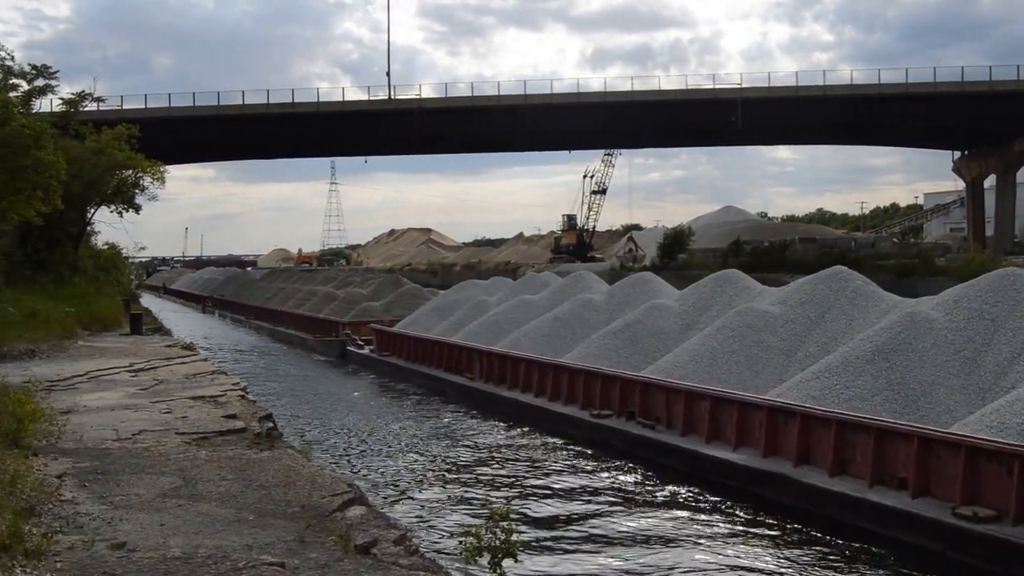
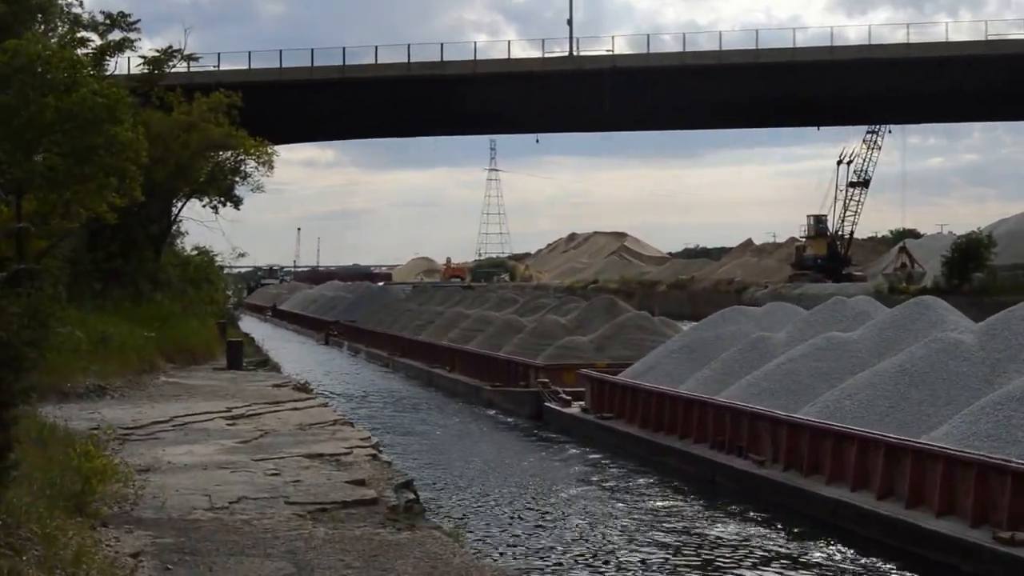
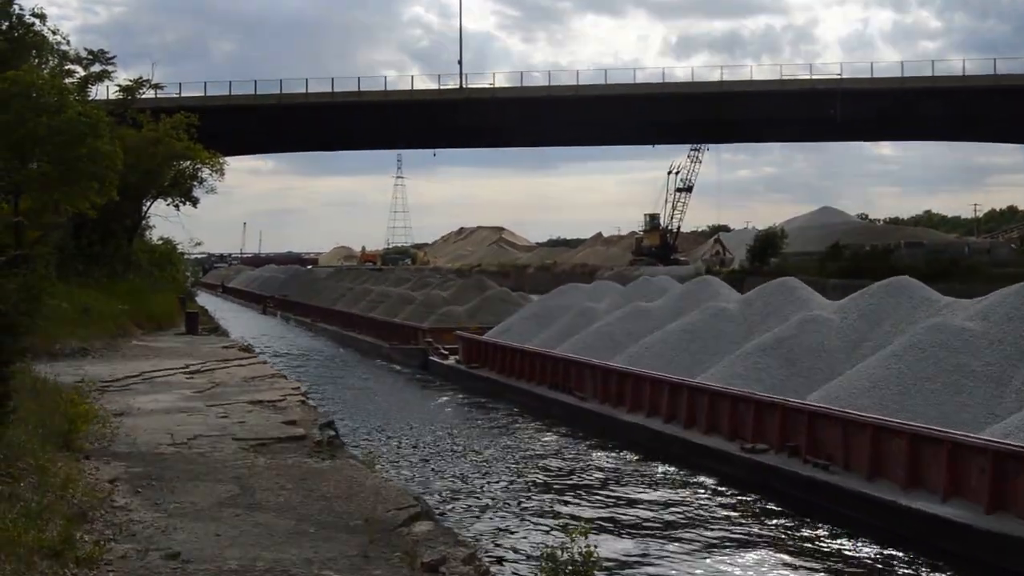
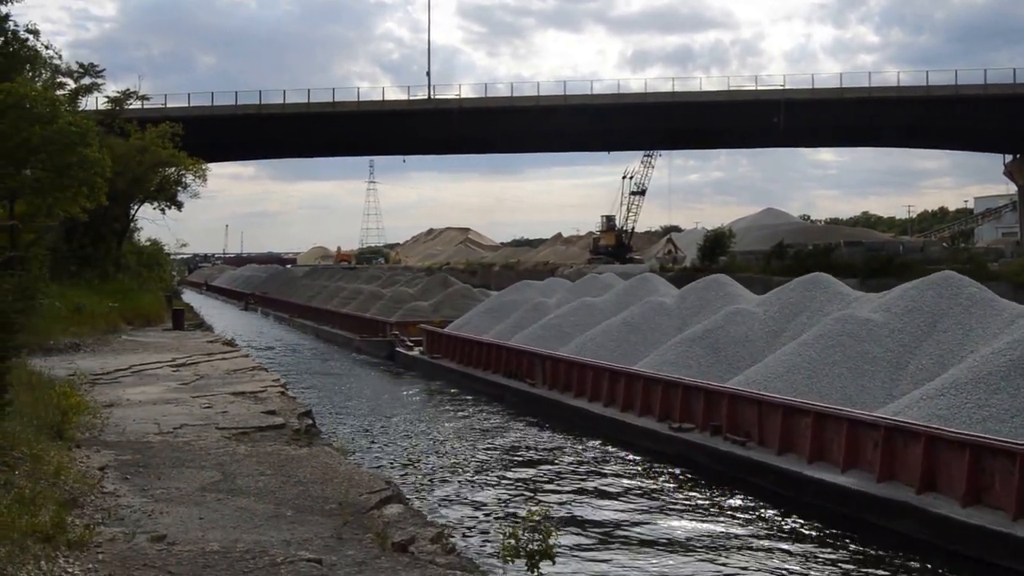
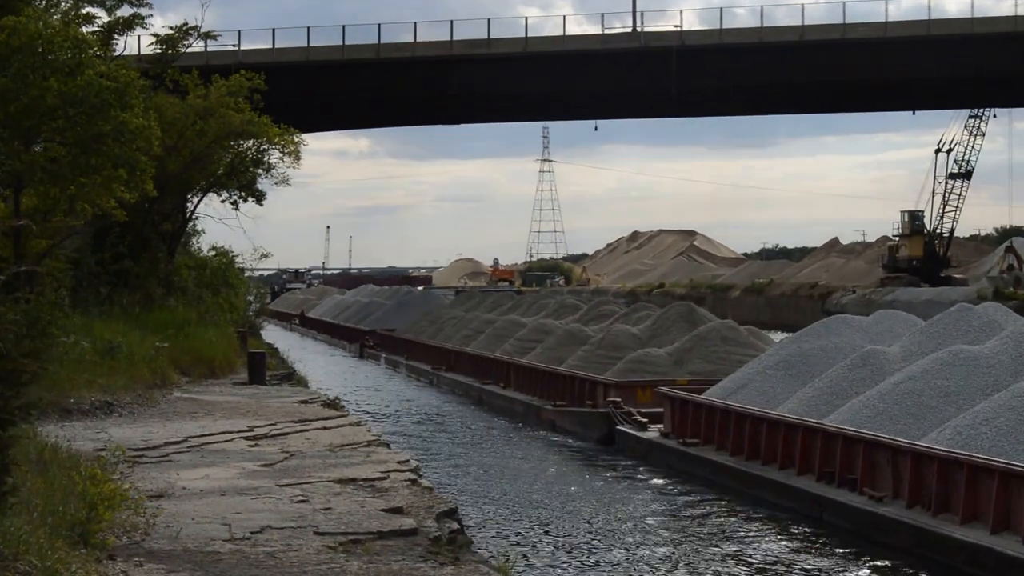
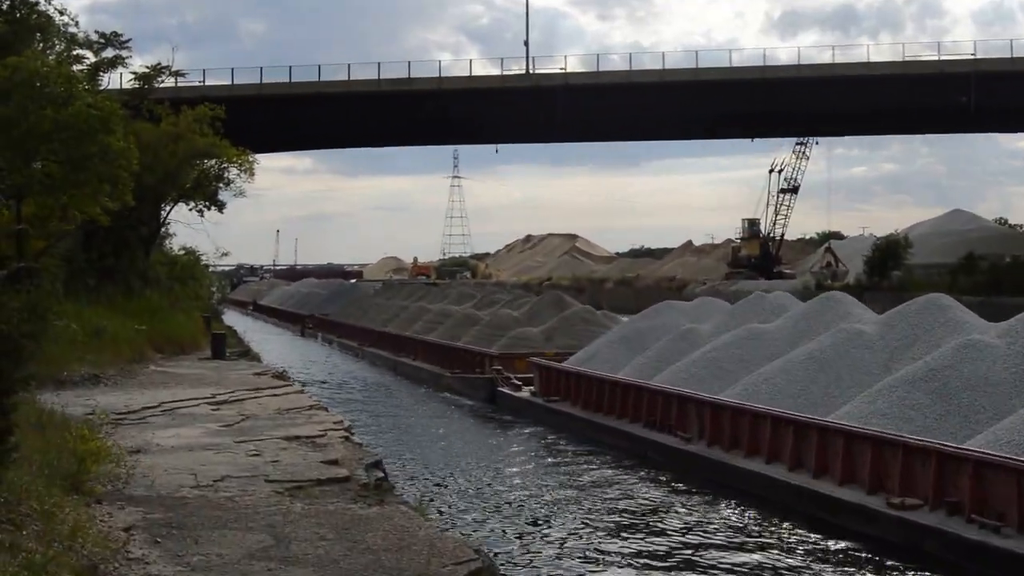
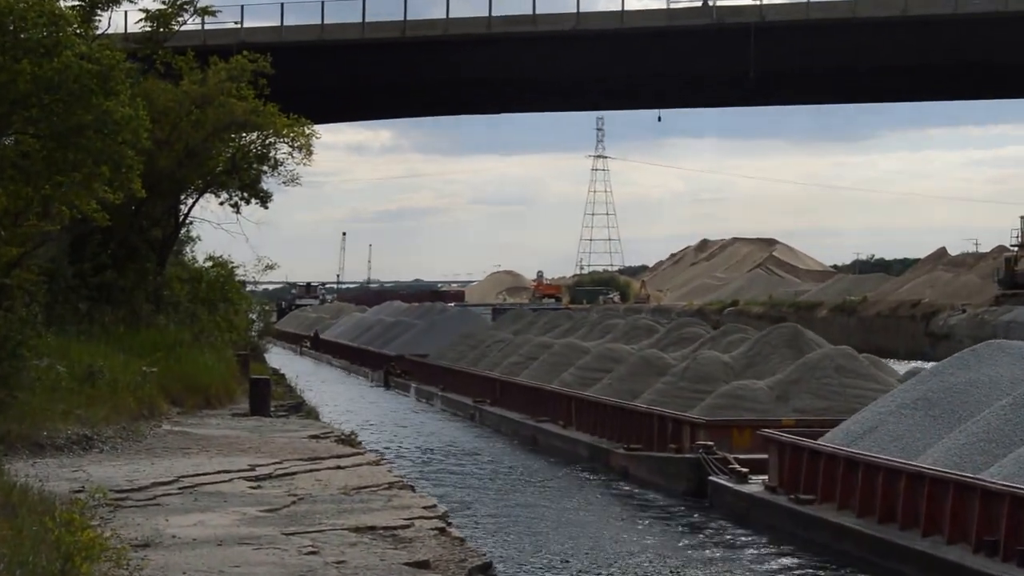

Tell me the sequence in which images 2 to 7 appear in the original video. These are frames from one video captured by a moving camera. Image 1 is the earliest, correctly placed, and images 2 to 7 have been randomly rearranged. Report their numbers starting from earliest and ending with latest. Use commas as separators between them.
4, 3, 6, 2, 5, 7
